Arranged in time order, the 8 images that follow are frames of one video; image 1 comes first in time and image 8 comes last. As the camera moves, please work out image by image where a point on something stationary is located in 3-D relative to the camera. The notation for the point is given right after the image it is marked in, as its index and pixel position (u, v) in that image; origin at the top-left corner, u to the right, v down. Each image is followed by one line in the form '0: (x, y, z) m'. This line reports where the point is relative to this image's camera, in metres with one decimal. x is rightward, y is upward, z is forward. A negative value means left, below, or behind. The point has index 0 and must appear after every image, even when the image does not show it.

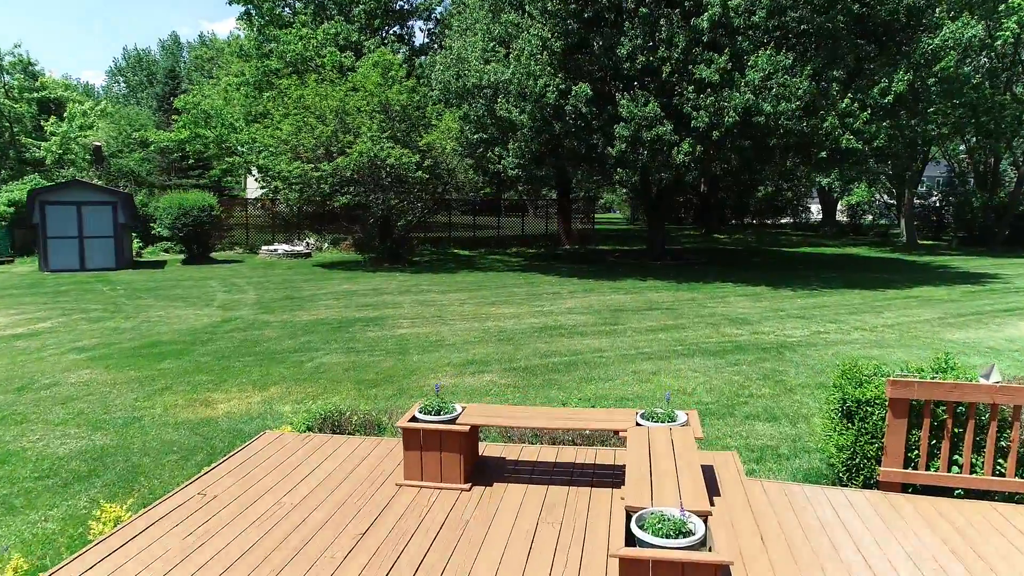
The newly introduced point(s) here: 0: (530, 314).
0: (+0.3, -0.4, +9.3) m
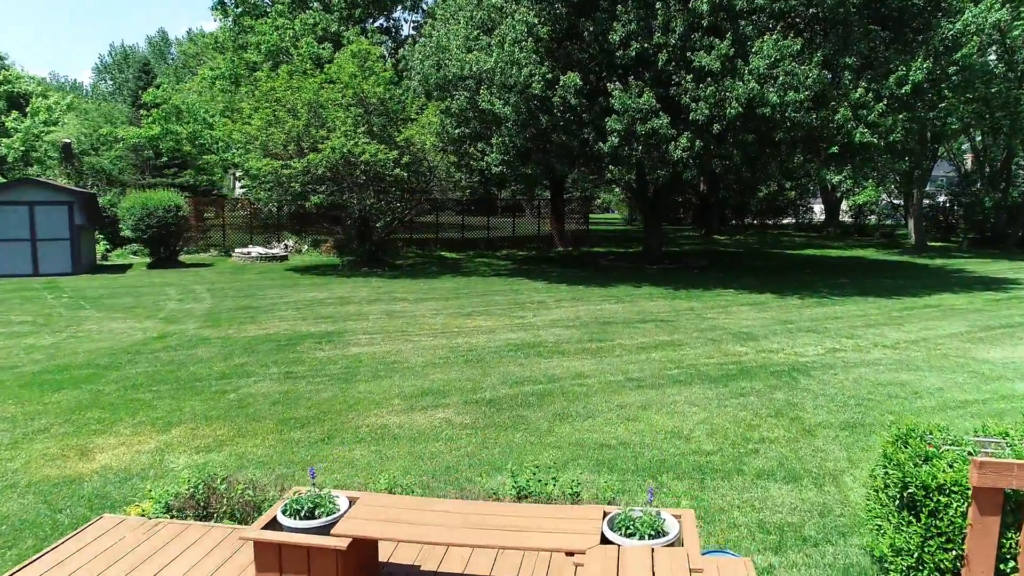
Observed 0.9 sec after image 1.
0: (0.0, -0.5, +8.3) m
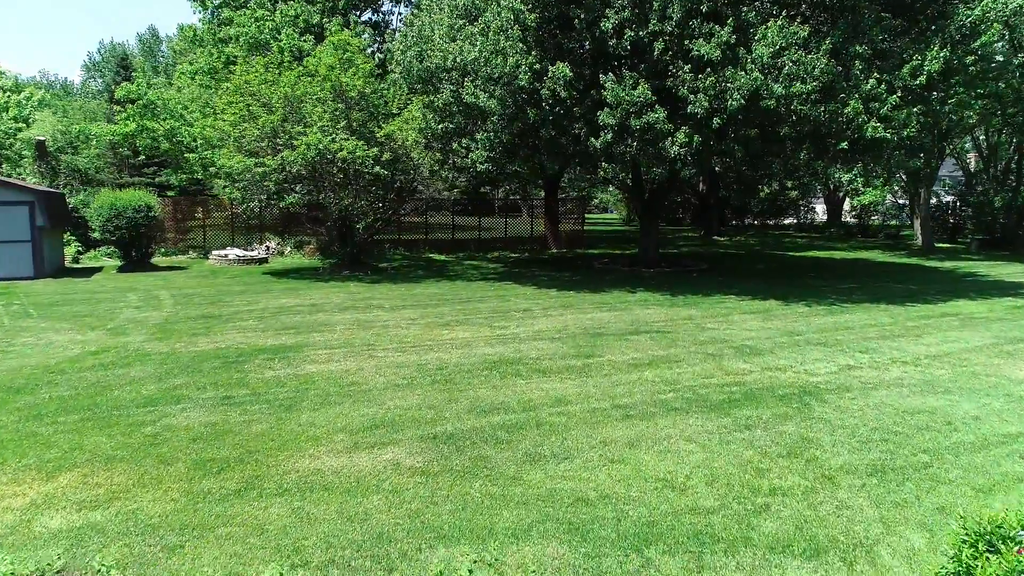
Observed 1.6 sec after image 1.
0: (-0.2, -0.6, +7.5) m
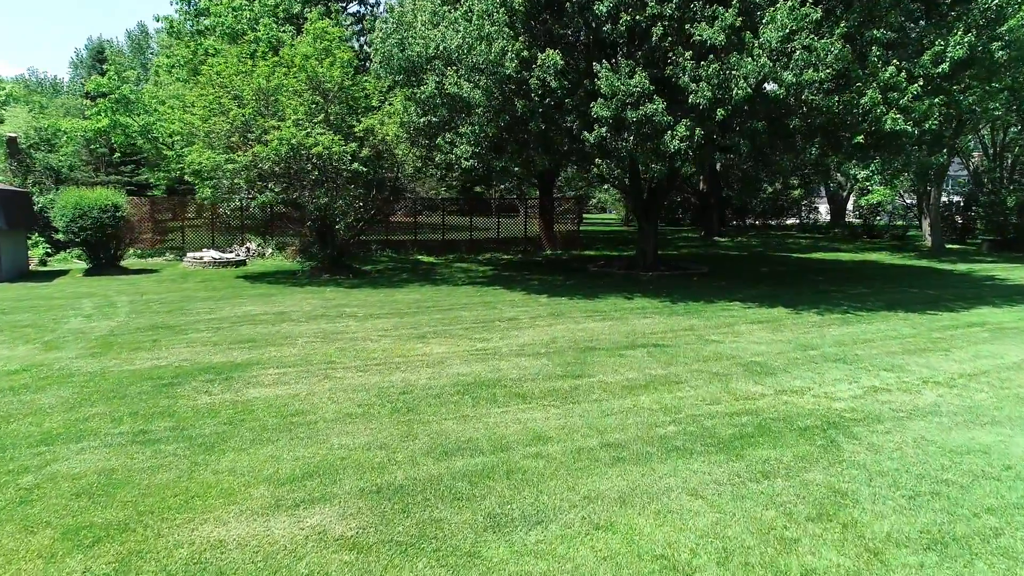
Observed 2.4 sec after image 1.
0: (-0.4, -0.7, +6.7) m
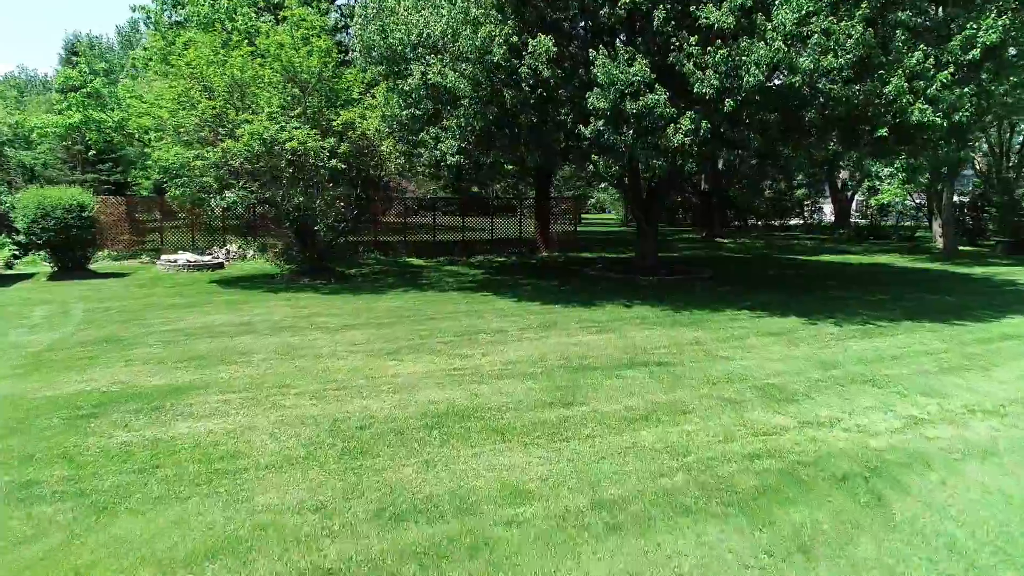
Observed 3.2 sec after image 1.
0: (-0.6, -0.8, +5.8) m
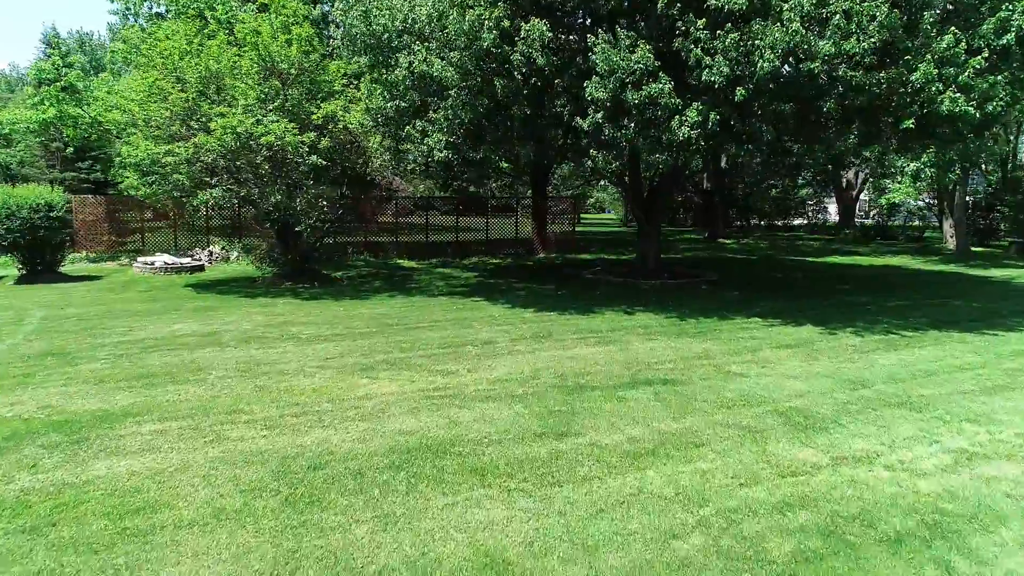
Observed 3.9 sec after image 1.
0: (-0.7, -0.9, +5.1) m
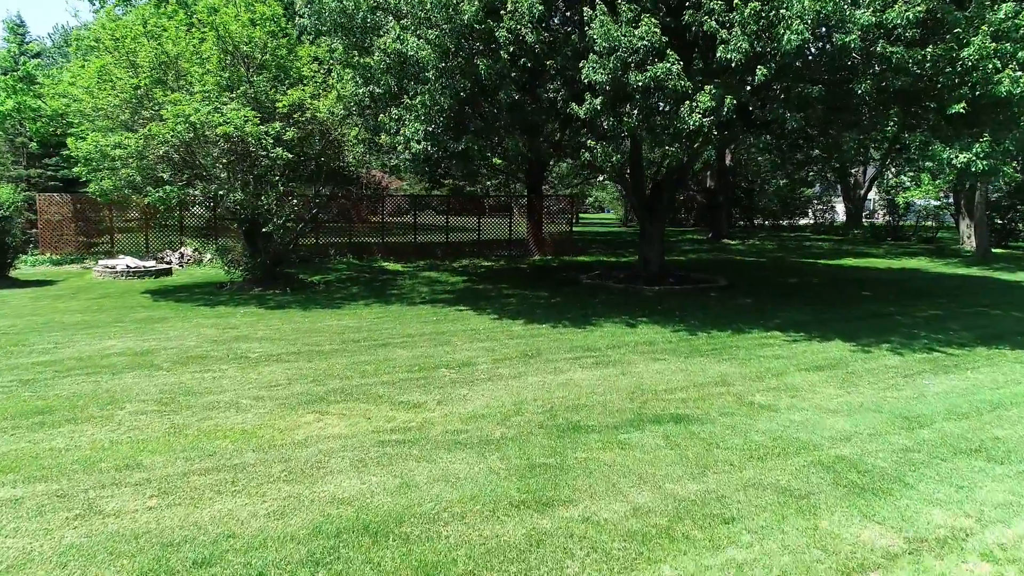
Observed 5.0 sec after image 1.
0: (-0.8, -1.0, +4.0) m
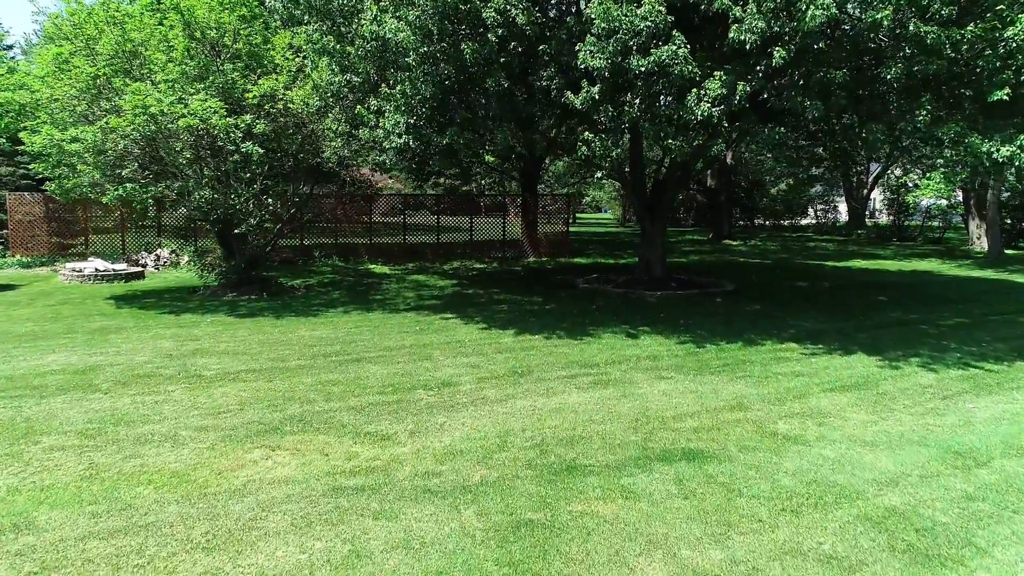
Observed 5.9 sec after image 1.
0: (-0.9, -1.0, +3.3) m
